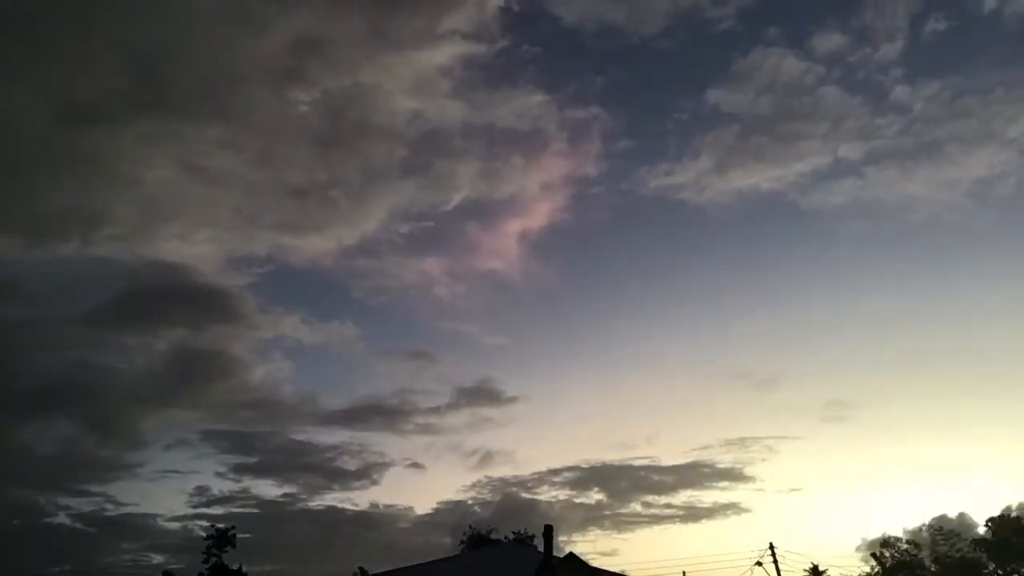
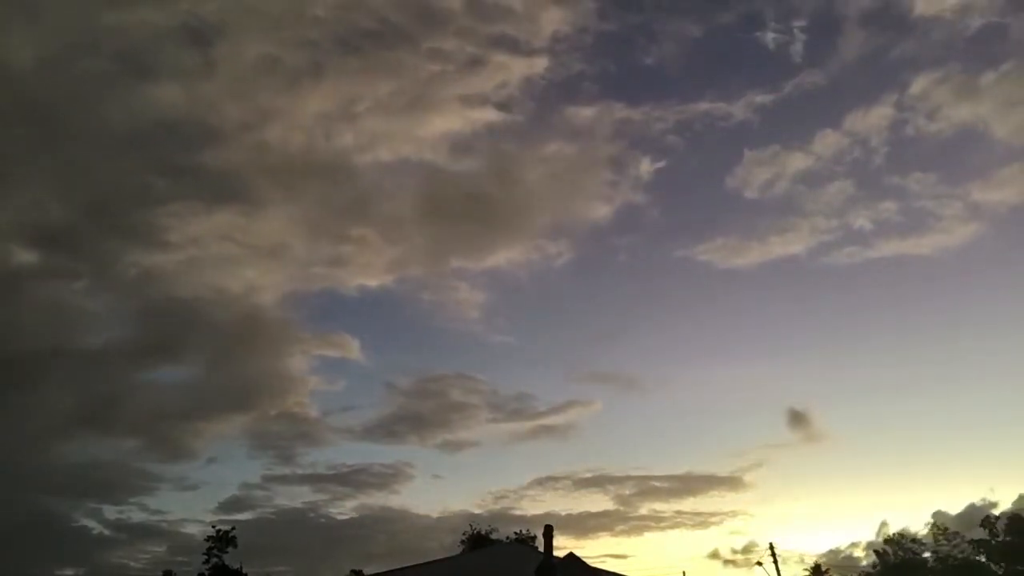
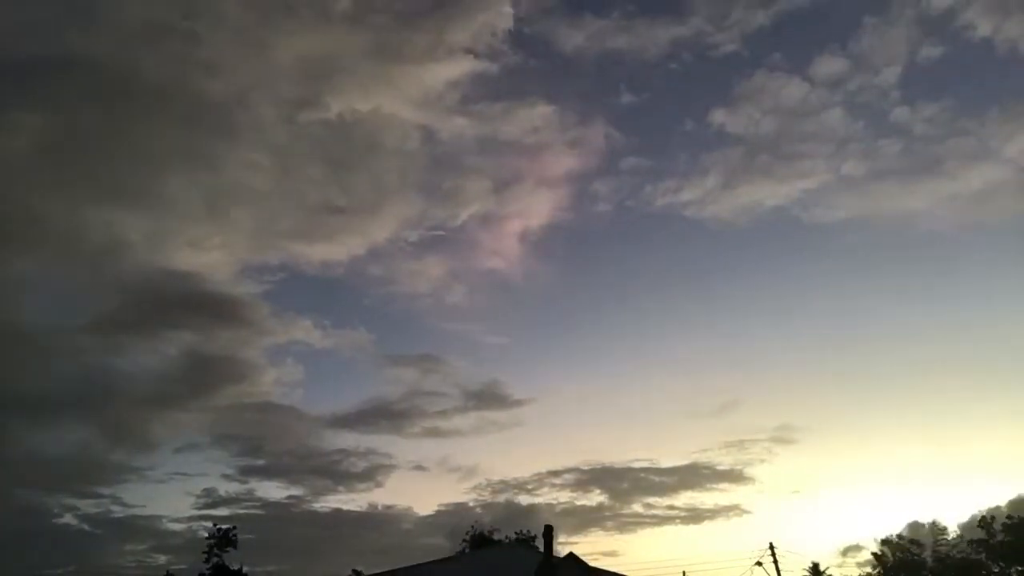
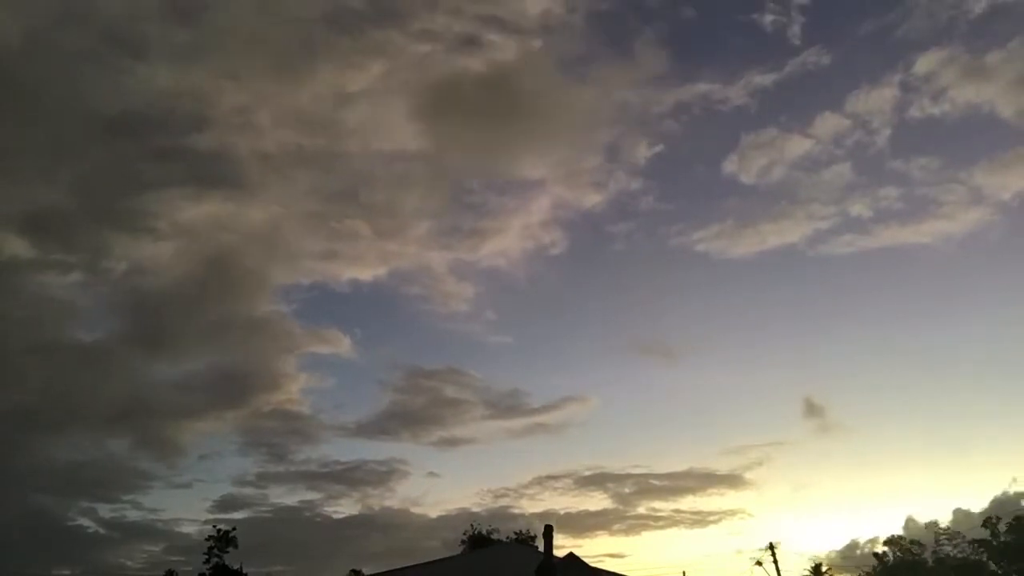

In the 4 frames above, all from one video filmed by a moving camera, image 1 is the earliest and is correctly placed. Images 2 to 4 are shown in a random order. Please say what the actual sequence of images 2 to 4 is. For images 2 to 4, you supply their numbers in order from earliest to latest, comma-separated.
3, 4, 2
